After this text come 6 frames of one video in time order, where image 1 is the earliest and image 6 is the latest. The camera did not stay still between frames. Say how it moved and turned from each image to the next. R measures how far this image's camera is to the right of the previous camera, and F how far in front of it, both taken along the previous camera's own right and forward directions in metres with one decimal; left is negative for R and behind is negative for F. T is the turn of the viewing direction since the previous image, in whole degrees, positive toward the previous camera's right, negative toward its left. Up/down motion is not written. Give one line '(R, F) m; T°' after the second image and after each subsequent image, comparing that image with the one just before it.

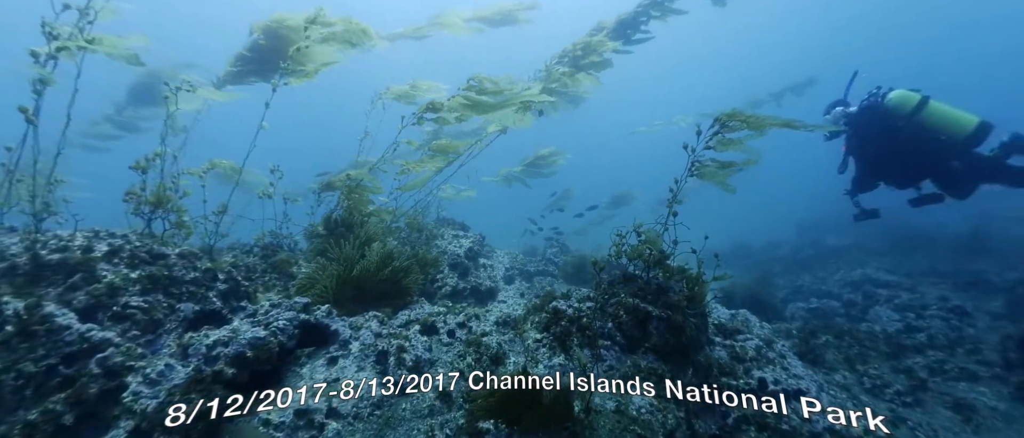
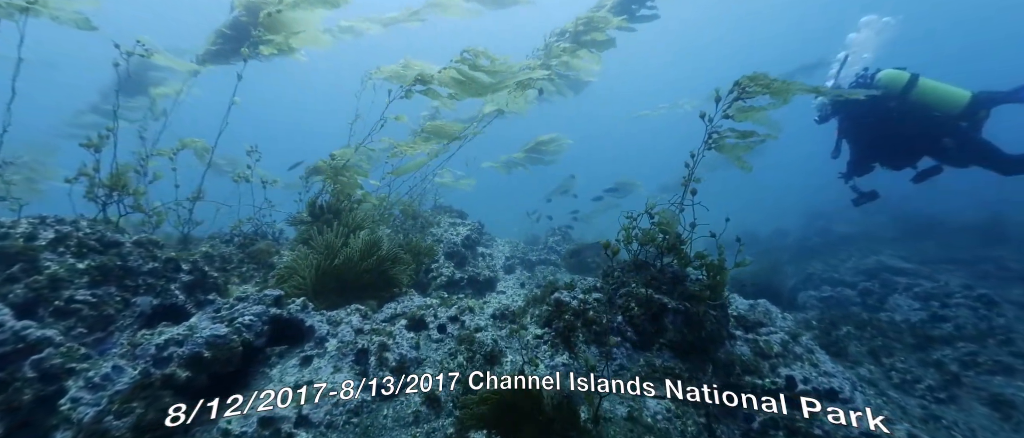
(+0.1, +0.6) m; 0°
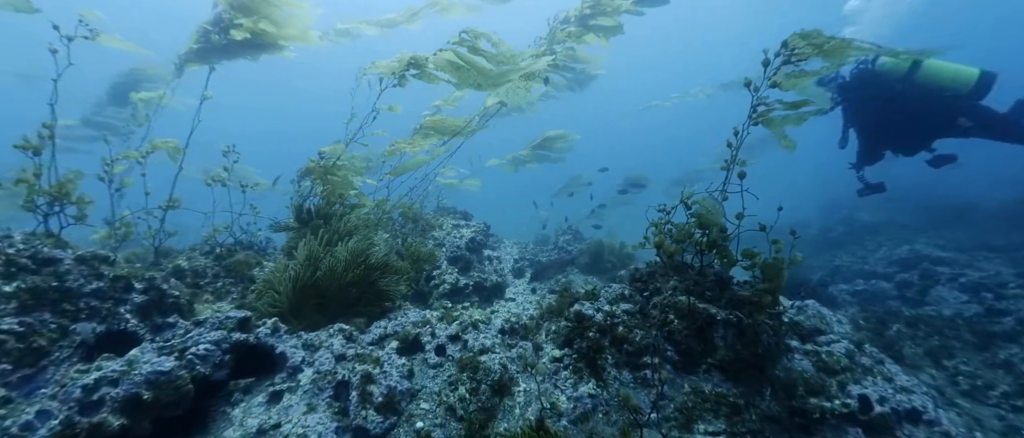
(0.0, +0.8) m; -1°
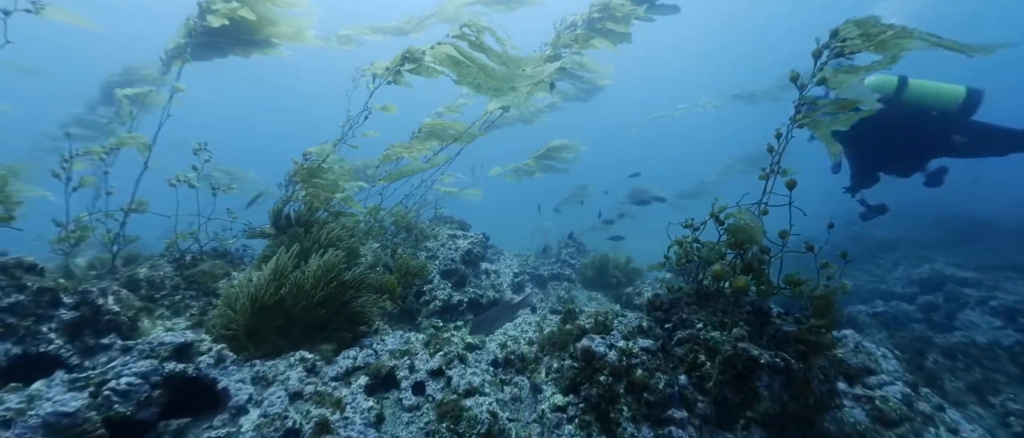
(0.0, +0.7) m; 0°
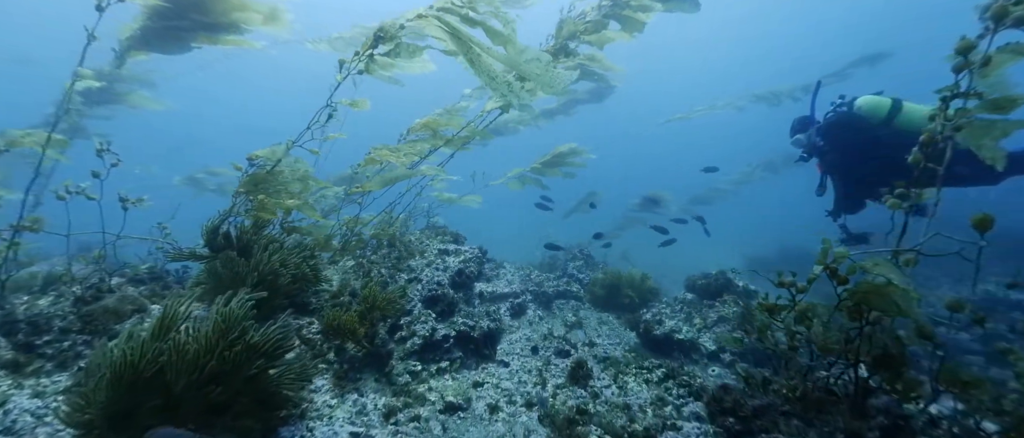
(+0.1, +1.3) m; -1°
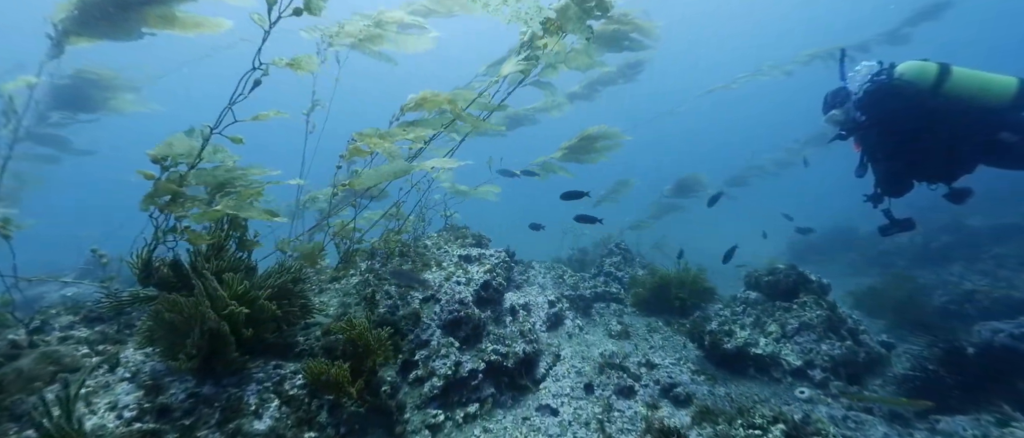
(-0.2, +1.3) m; -2°
